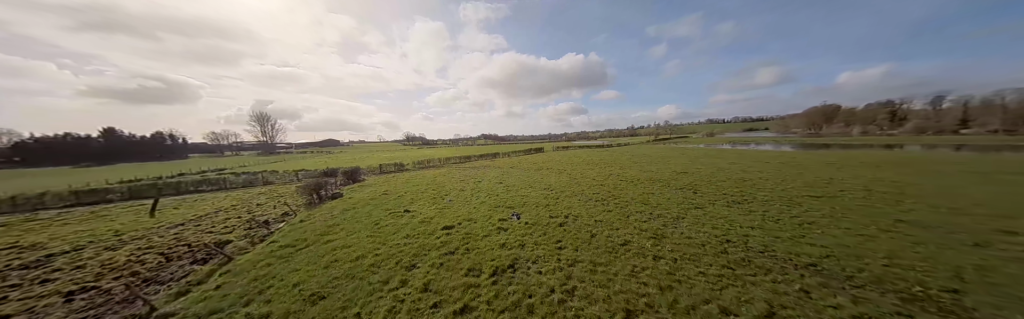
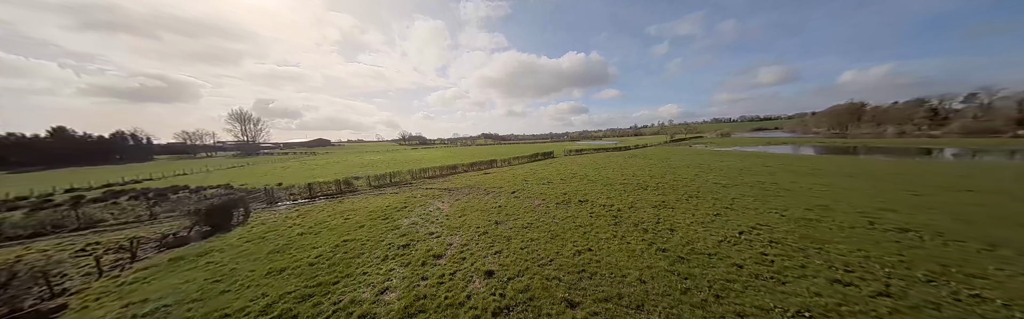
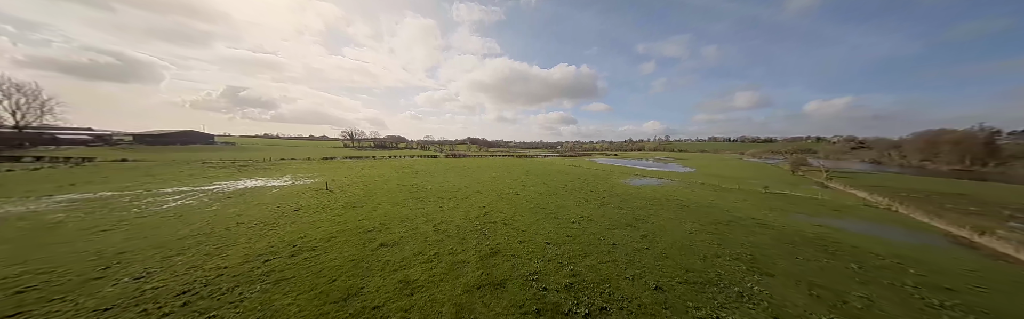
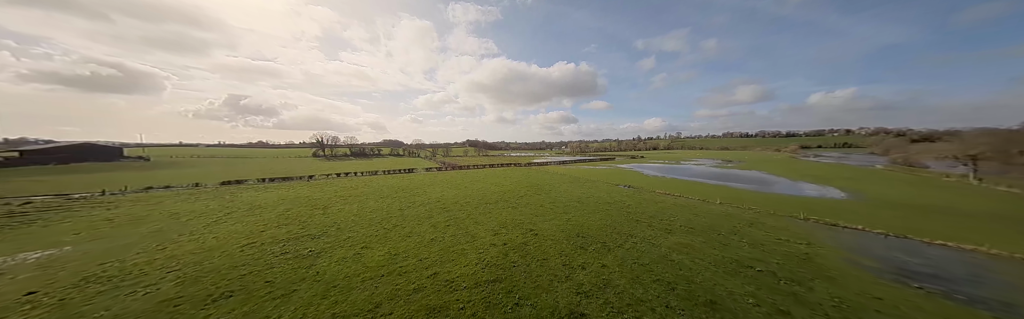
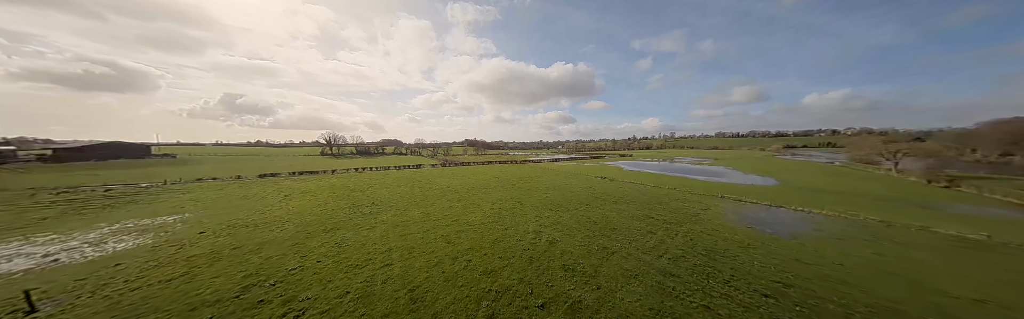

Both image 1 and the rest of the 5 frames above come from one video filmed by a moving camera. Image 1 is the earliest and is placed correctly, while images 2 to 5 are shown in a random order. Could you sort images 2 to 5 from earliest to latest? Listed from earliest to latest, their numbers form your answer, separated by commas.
2, 3, 5, 4
